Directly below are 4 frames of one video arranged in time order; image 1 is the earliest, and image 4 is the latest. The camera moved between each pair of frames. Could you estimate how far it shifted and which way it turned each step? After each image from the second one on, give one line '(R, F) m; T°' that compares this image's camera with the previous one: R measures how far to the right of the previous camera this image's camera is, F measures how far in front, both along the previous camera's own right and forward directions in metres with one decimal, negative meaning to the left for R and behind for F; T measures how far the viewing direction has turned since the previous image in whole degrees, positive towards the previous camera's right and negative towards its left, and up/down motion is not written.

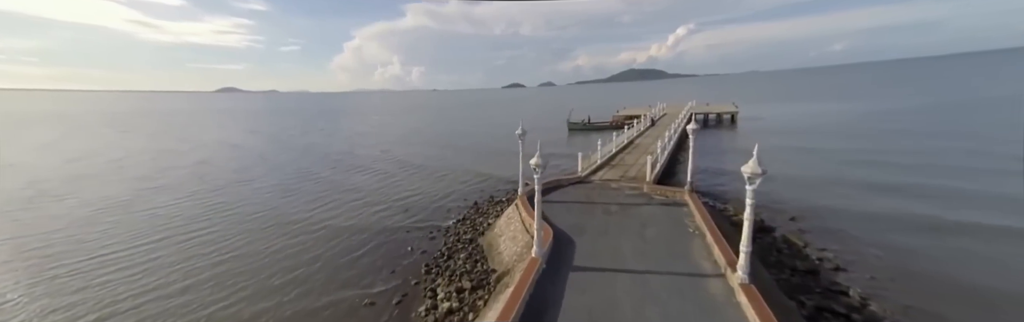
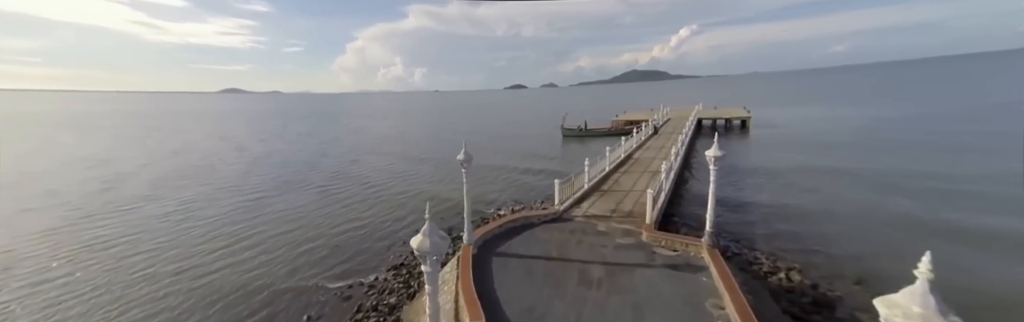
(+1.6, +4.2) m; 0°
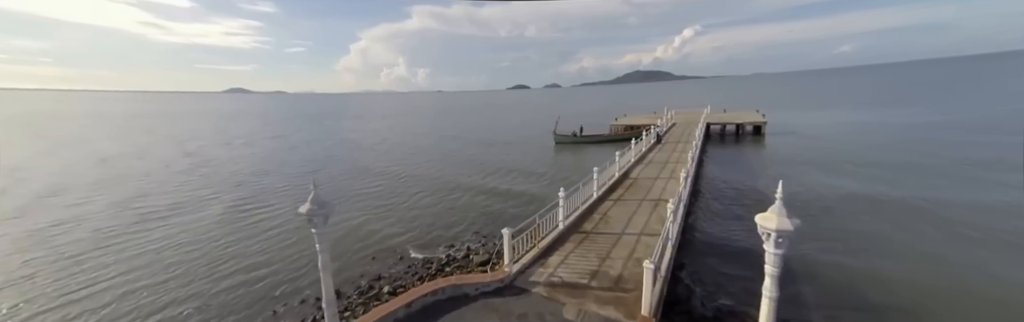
(+1.7, +4.1) m; 0°
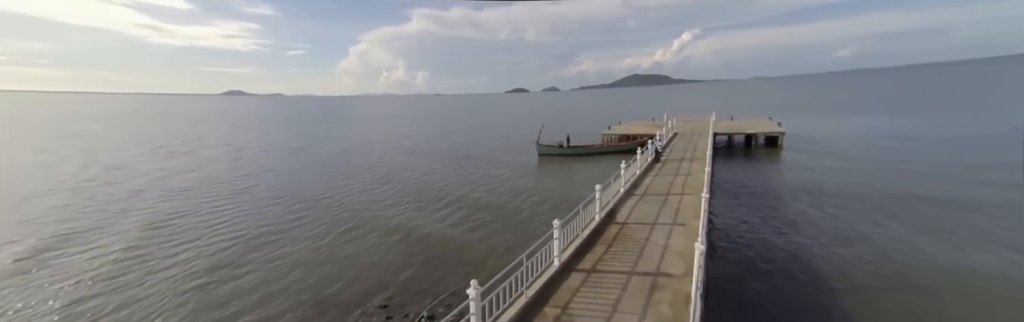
(+2.0, +4.7) m; 0°
